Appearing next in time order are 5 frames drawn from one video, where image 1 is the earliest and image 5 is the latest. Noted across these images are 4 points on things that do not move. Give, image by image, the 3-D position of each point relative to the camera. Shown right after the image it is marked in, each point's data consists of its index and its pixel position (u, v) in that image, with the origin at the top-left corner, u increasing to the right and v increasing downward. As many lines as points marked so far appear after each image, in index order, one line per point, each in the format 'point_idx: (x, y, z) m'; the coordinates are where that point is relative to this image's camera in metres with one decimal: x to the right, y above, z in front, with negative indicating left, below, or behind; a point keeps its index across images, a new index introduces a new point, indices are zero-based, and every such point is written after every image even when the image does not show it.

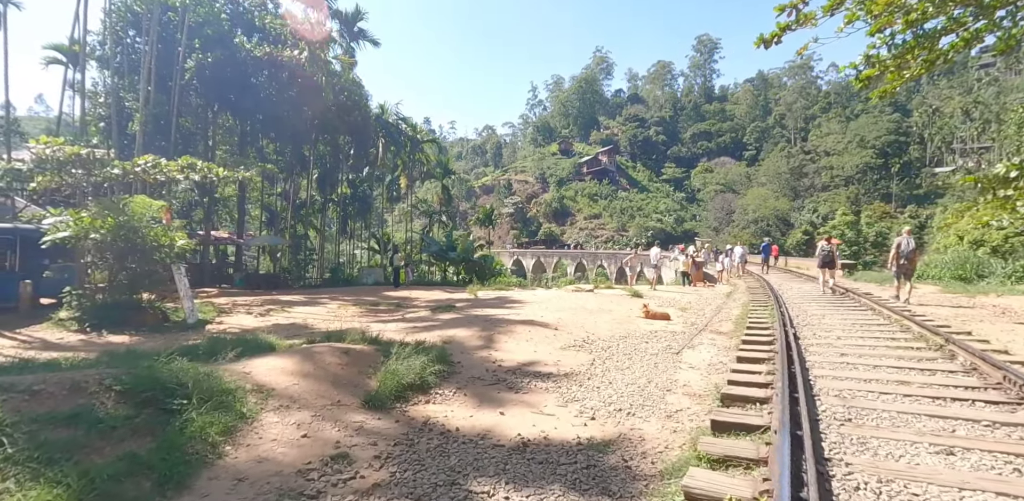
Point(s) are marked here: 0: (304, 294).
0: (-5.9, -1.2, +15.1) m
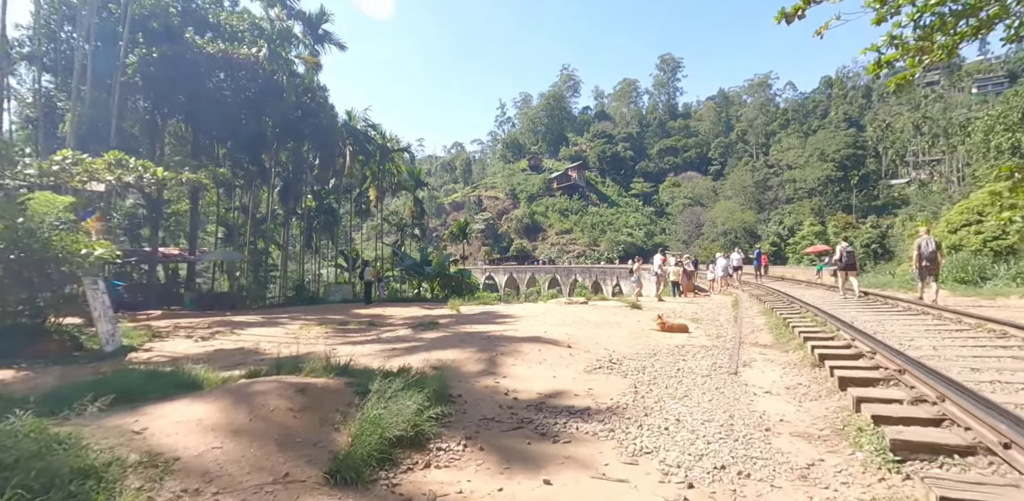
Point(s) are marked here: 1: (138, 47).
0: (-6.3, -1.6, +13.3) m
1: (-11.4, +6.2, +16.3) m
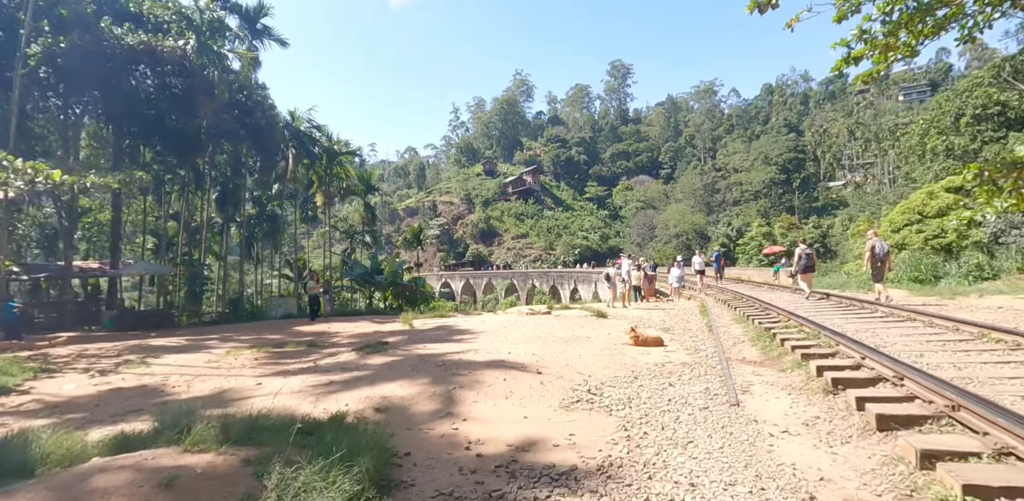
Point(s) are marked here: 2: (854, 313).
0: (-7.2, -1.9, +11.9) m
1: (-12.7, +5.8, +14.5) m
2: (+5.6, -1.0, +8.8) m
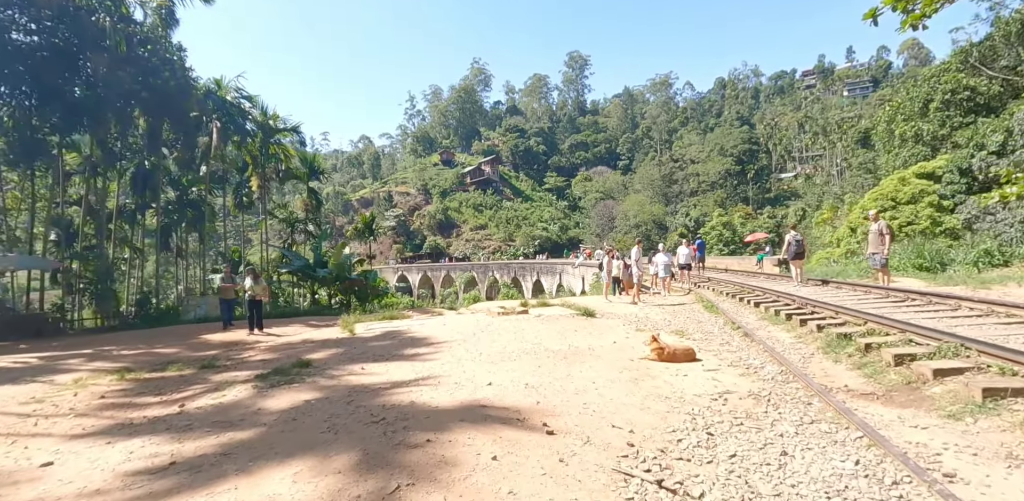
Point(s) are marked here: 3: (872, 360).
0: (-7.7, -1.7, +9.1) m
1: (-13.5, +6.0, +11.2) m
2: (+5.2, -0.7, +6.9) m
3: (+3.0, -0.9, +4.5) m
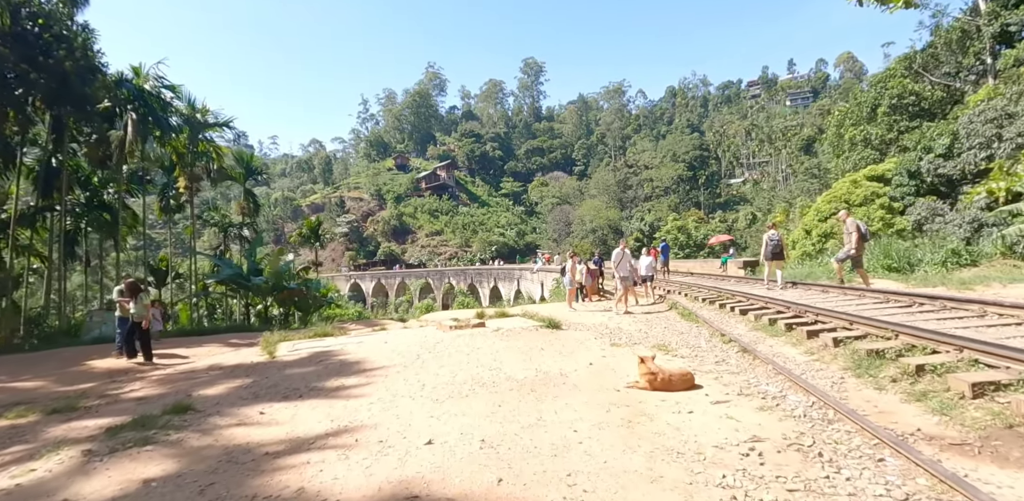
0: (-8.4, -1.8, +7.2) m
1: (-14.3, +5.8, +8.9) m
2: (+4.7, -0.7, +6.1) m
3: (+2.7, -0.9, +3.5) m
